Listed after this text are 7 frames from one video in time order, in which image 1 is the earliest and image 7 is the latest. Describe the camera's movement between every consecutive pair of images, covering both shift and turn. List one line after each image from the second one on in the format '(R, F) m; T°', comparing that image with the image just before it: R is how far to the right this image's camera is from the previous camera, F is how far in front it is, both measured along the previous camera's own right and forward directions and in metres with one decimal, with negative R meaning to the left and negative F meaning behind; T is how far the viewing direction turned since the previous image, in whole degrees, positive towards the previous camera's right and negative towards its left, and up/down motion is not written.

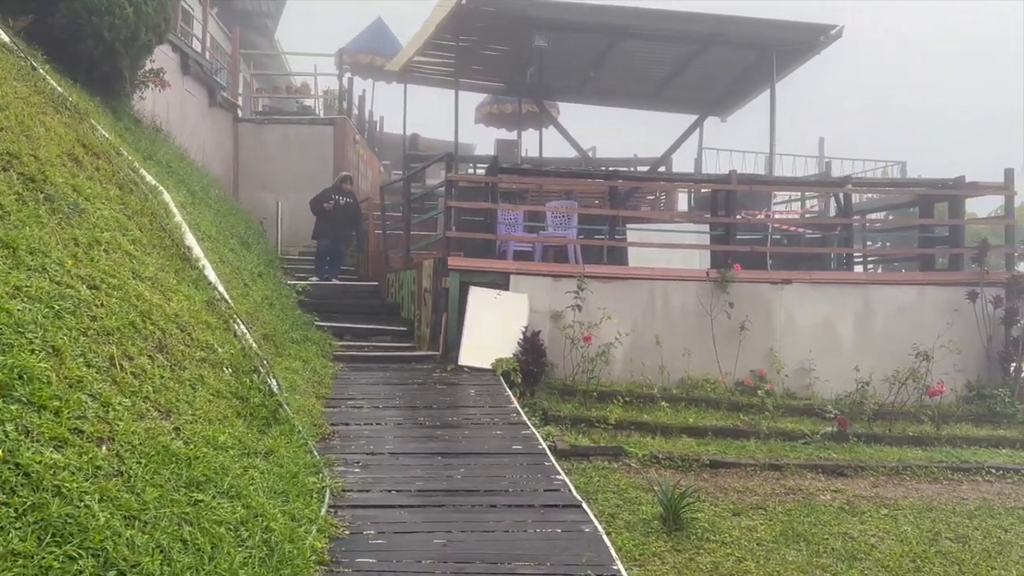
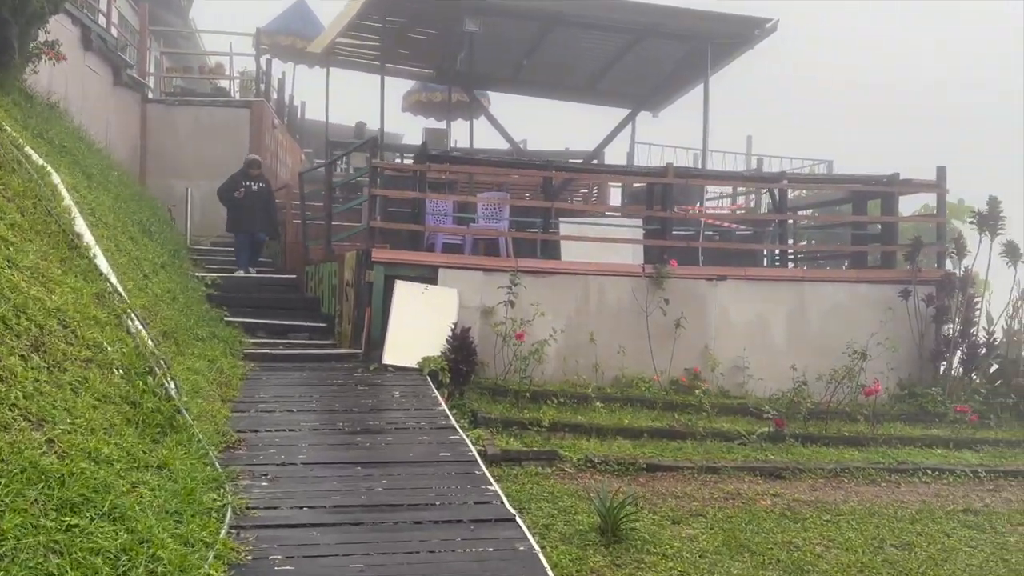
(0.0, +0.4) m; +5°
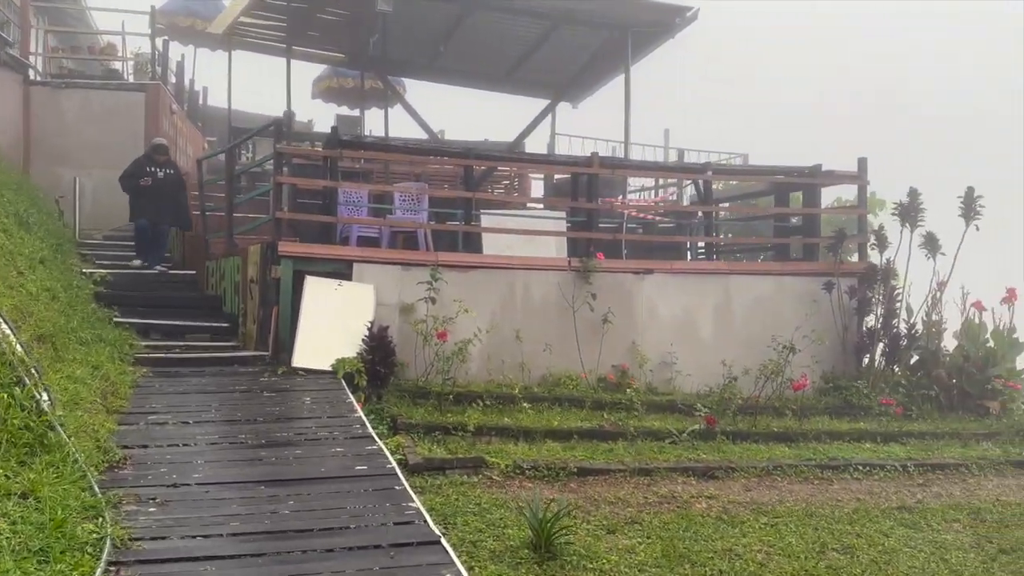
(0.0, +0.4) m; +6°
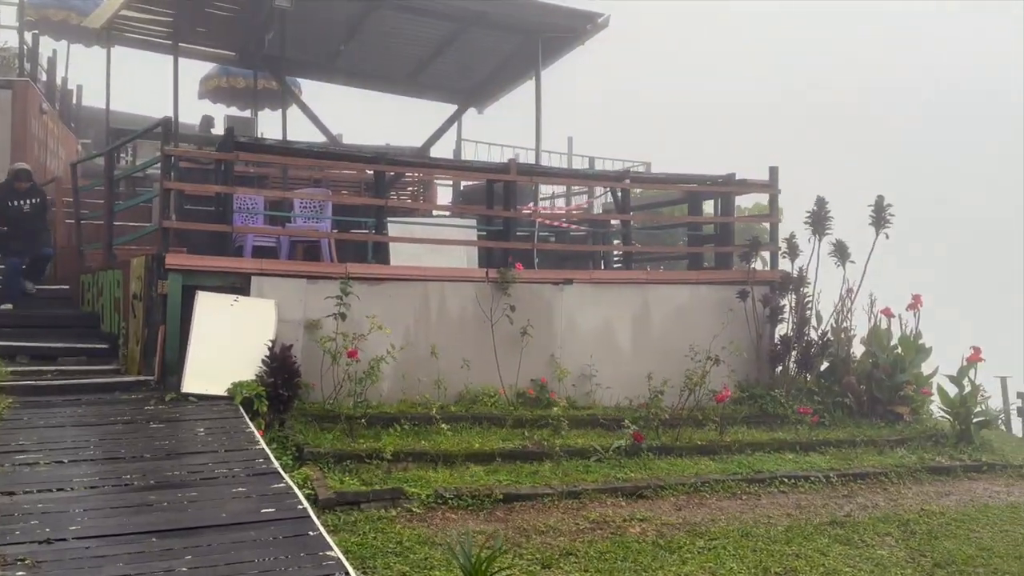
(-0.1, +0.4) m; +7°
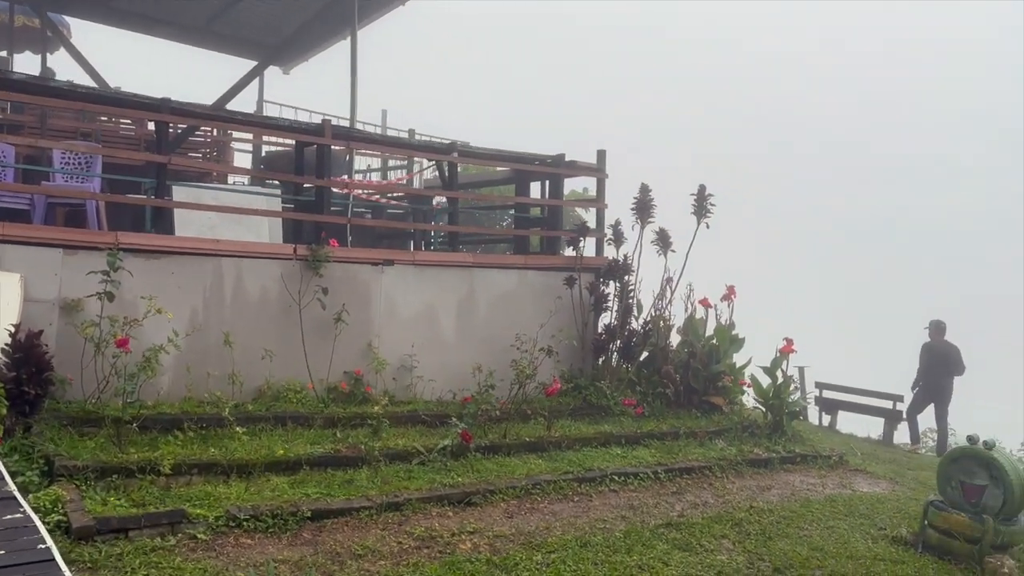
(-0.1, +0.7) m; +14°
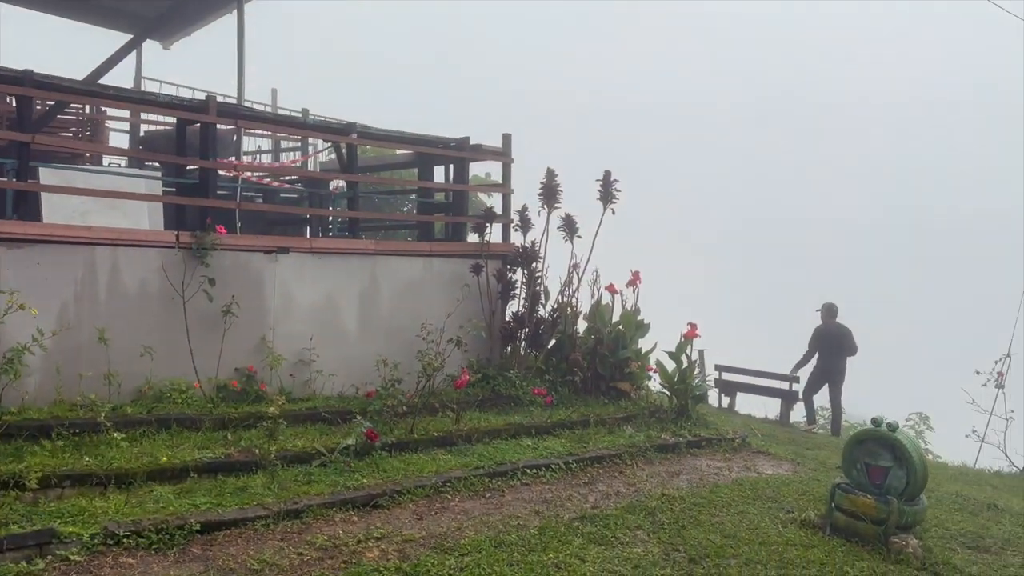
(0.0, +0.3) m; +7°
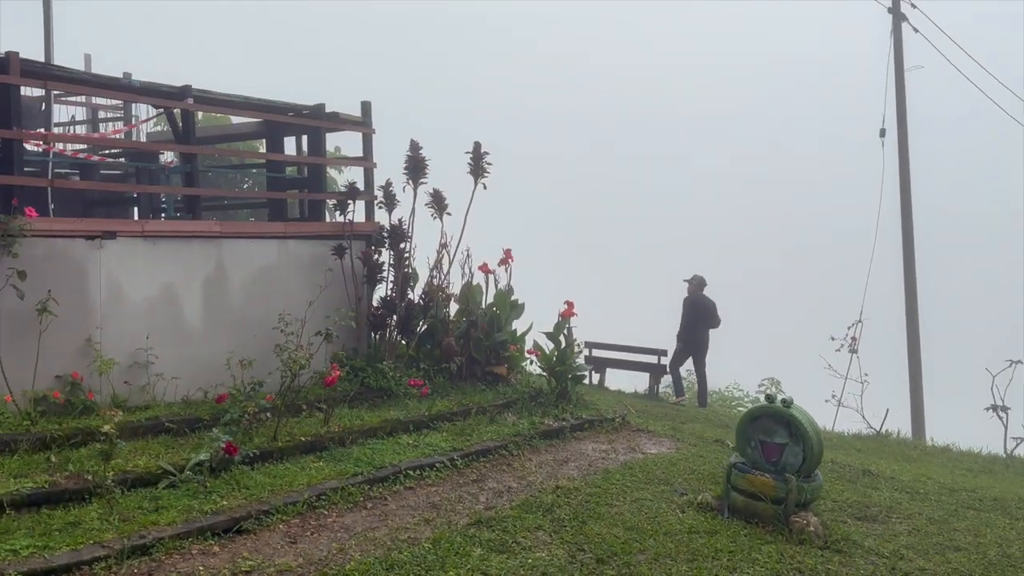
(-0.2, +0.5) m; +11°
